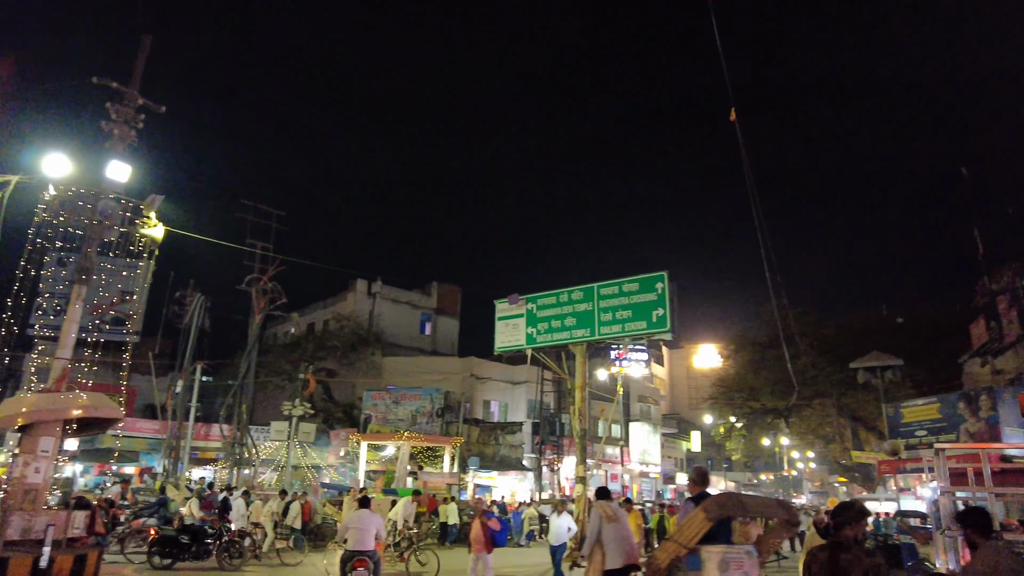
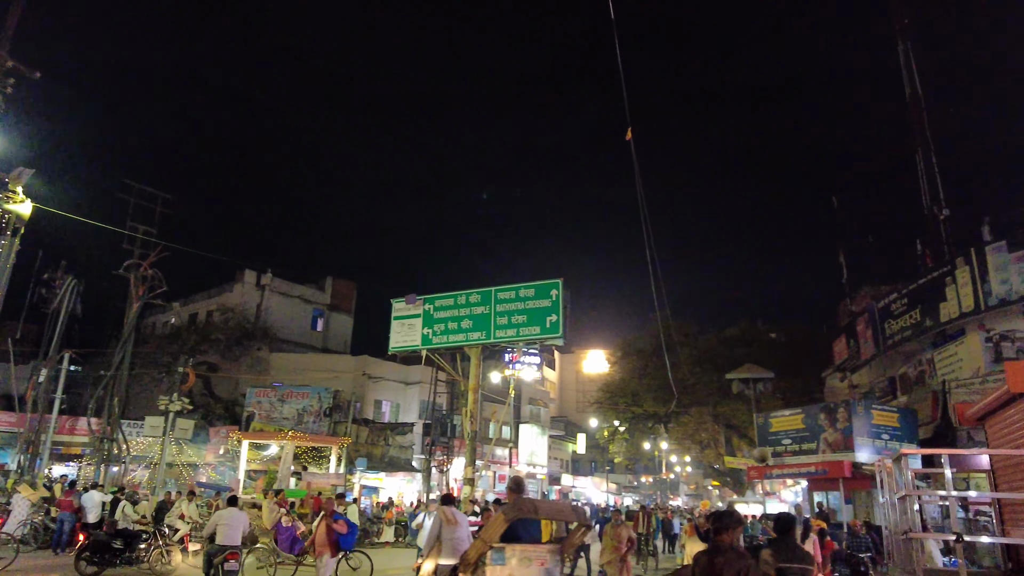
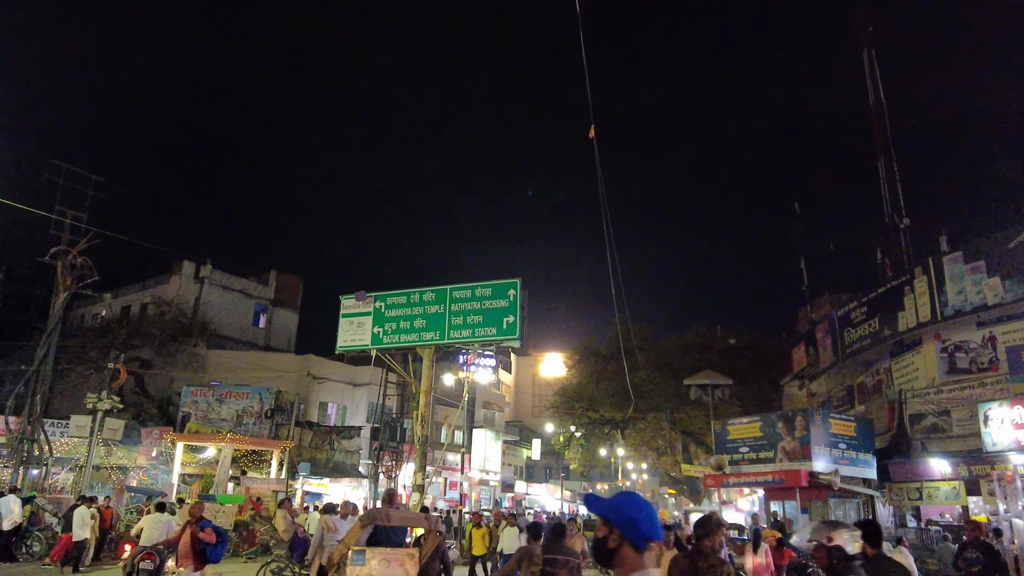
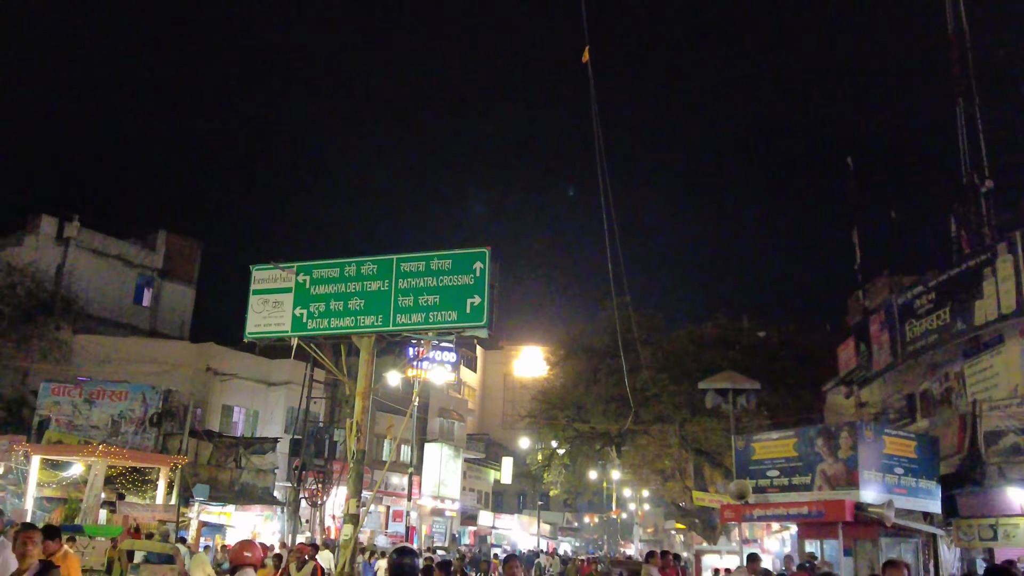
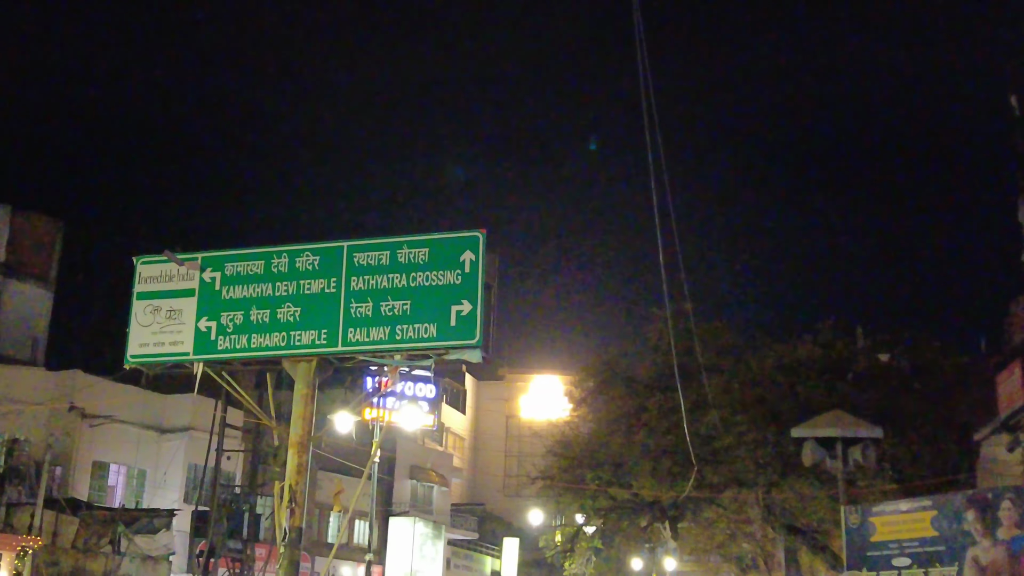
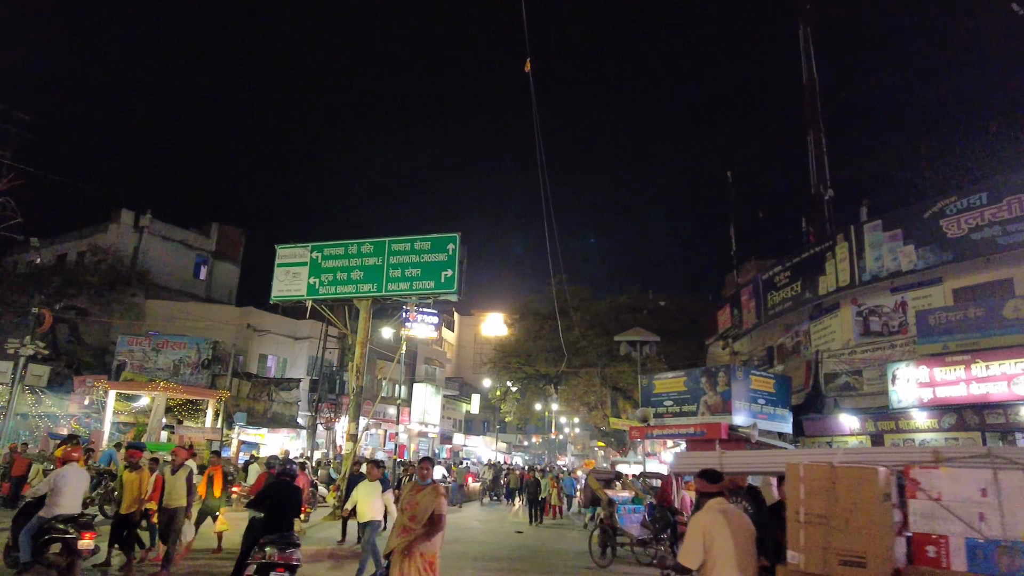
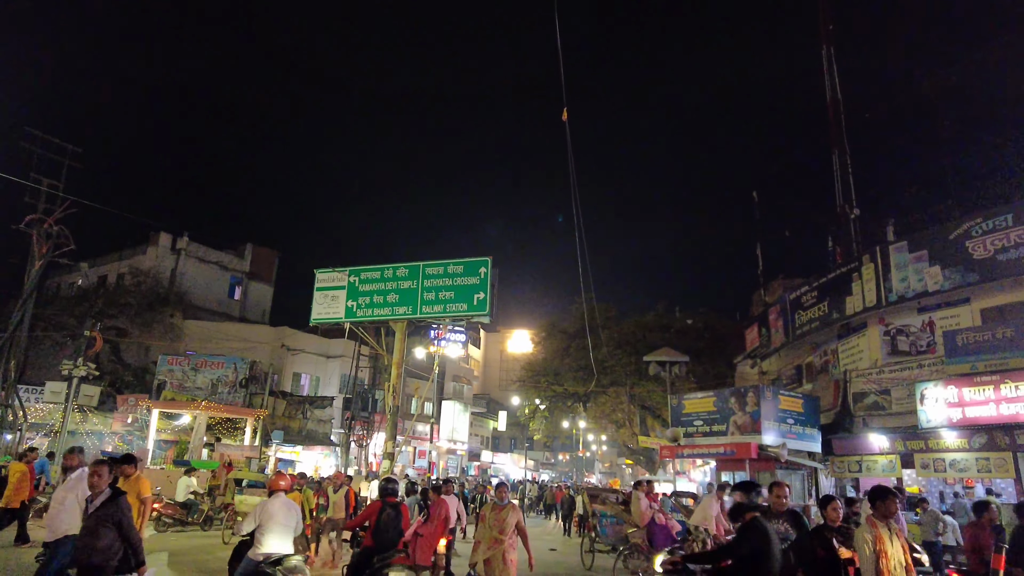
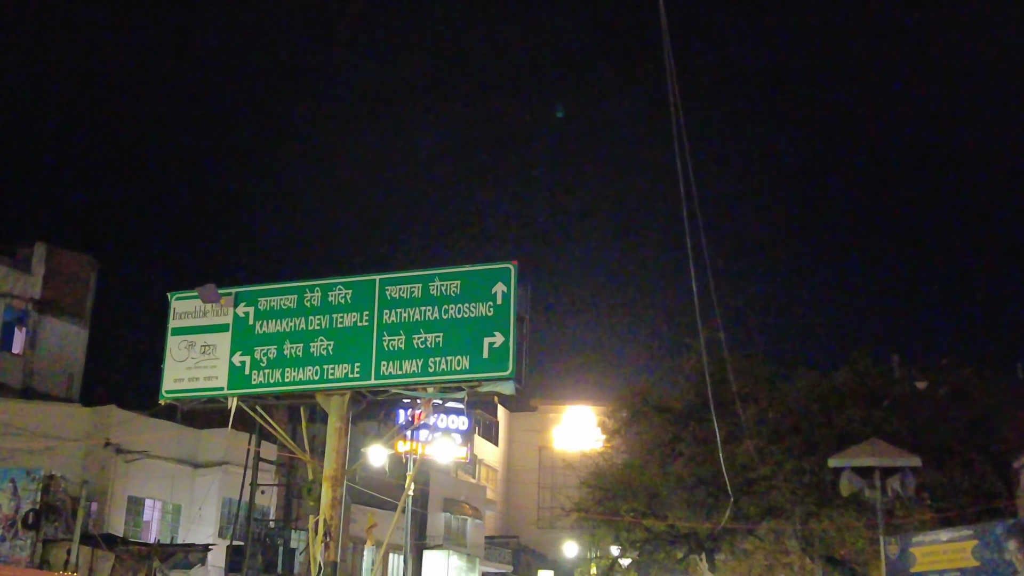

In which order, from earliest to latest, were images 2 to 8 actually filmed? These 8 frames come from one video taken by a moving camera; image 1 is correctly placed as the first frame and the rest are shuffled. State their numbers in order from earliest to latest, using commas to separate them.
2, 3, 8, 5, 4, 7, 6
